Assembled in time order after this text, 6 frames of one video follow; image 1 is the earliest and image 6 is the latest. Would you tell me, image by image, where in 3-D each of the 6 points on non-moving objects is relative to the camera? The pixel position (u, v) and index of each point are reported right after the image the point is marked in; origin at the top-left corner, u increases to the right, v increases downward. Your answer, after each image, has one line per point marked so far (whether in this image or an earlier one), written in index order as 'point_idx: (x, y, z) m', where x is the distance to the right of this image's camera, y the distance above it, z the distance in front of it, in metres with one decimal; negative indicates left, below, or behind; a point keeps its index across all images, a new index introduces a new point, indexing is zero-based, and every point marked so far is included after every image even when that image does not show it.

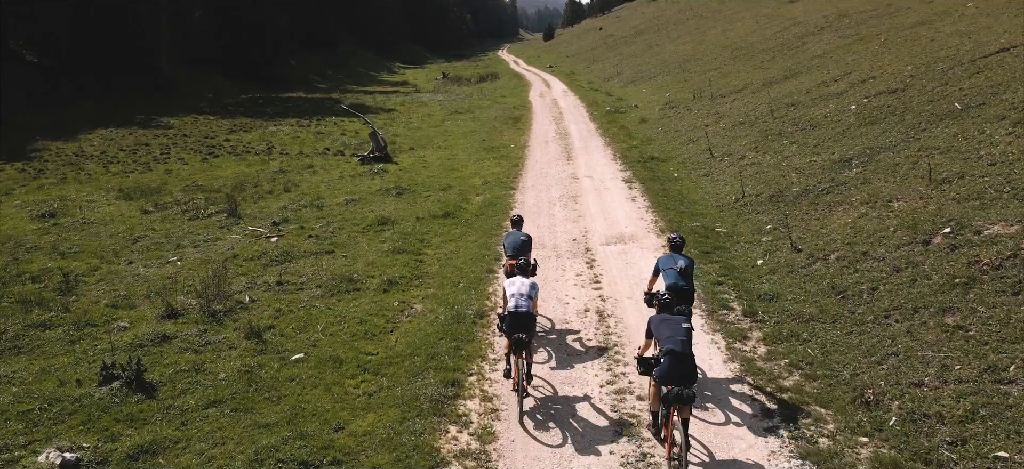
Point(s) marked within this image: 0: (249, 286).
0: (-5.7, -1.1, +15.8) m
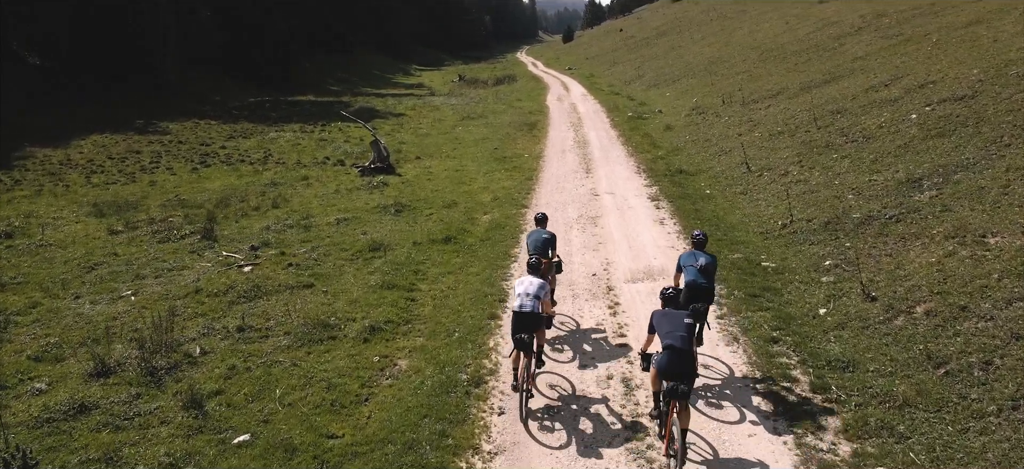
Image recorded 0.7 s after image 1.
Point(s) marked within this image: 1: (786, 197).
0: (-5.6, -1.8, +13.2) m
1: (+7.2, +1.0, +19.3) m
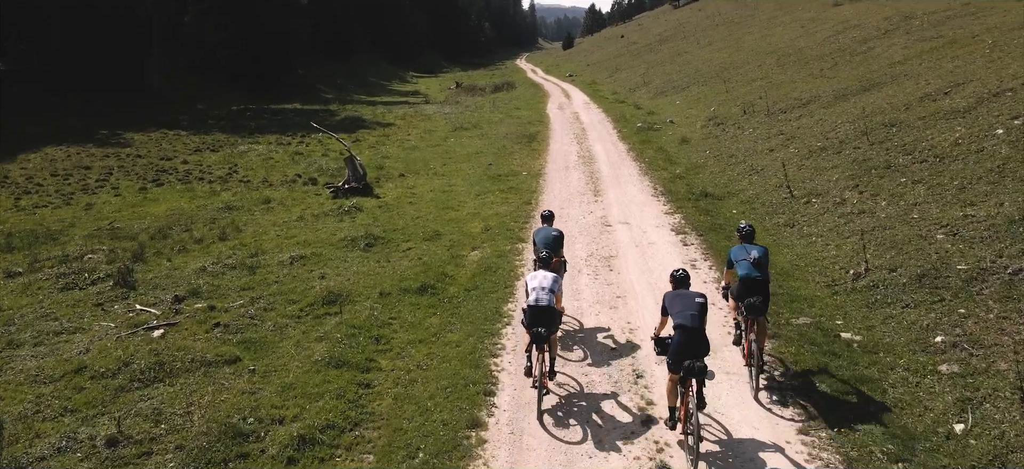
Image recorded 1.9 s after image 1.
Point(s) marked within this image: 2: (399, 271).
0: (-5.7, -2.7, +9.3) m
1: (+7.1, 0.0, +15.4) m
2: (-2.5, -0.8, +16.4) m
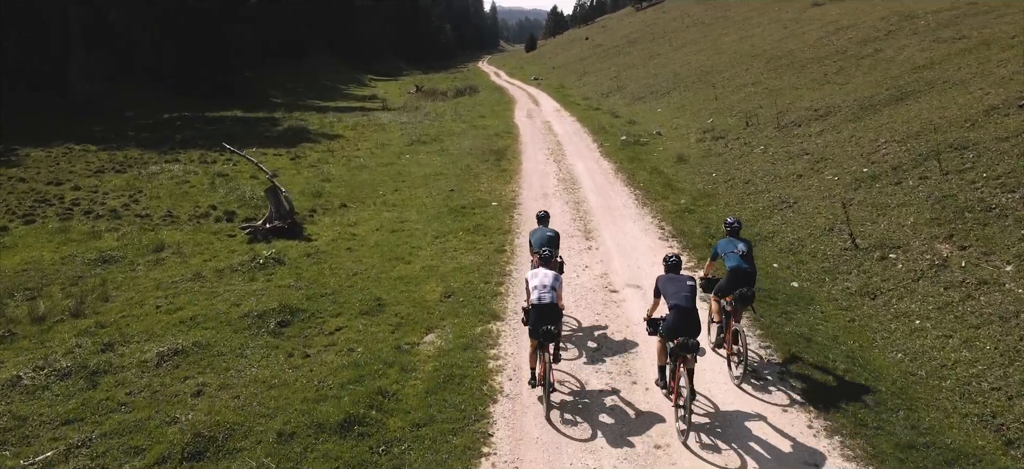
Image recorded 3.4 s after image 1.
0: (-5.7, -4.0, +3.8) m
1: (+6.7, -1.2, +10.5) m
2: (-3.0, -2.2, +11.0) m
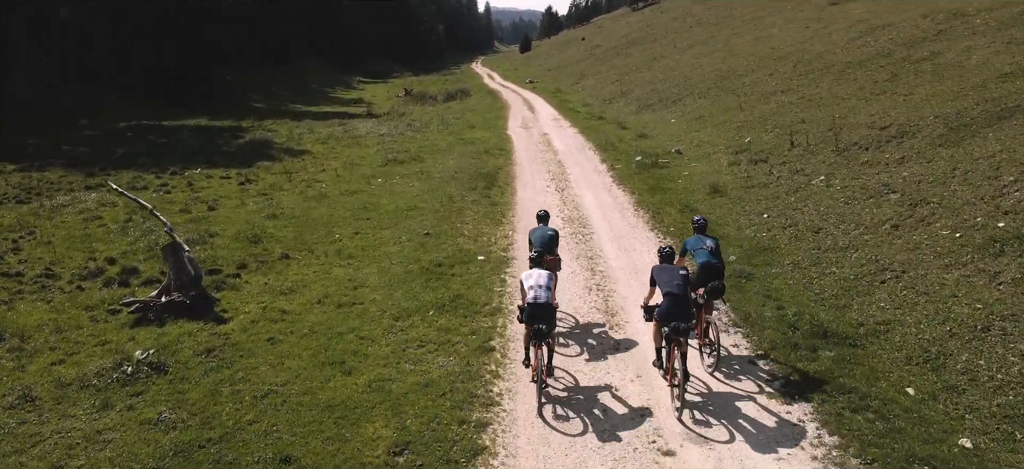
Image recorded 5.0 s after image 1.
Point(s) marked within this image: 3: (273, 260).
0: (-5.8, -5.5, -1.8) m
1: (+6.6, -2.7, +5.0) m
2: (-3.1, -3.6, +5.5) m
3: (-5.9, -0.6, +17.9) m
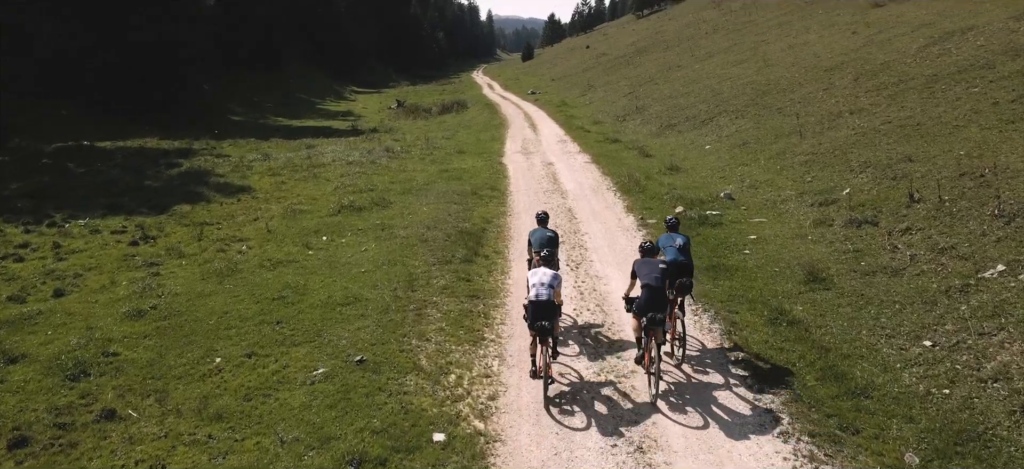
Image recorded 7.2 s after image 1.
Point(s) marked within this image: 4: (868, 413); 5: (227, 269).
0: (-6.1, -7.4, -9.4) m
1: (+6.3, -4.7, -2.6) m
2: (-3.3, -5.6, -2.1) m
3: (-6.1, -2.7, +10.2) m
4: (+4.6, -2.3, +9.1) m
5: (-6.7, -0.8, +17.4) m
